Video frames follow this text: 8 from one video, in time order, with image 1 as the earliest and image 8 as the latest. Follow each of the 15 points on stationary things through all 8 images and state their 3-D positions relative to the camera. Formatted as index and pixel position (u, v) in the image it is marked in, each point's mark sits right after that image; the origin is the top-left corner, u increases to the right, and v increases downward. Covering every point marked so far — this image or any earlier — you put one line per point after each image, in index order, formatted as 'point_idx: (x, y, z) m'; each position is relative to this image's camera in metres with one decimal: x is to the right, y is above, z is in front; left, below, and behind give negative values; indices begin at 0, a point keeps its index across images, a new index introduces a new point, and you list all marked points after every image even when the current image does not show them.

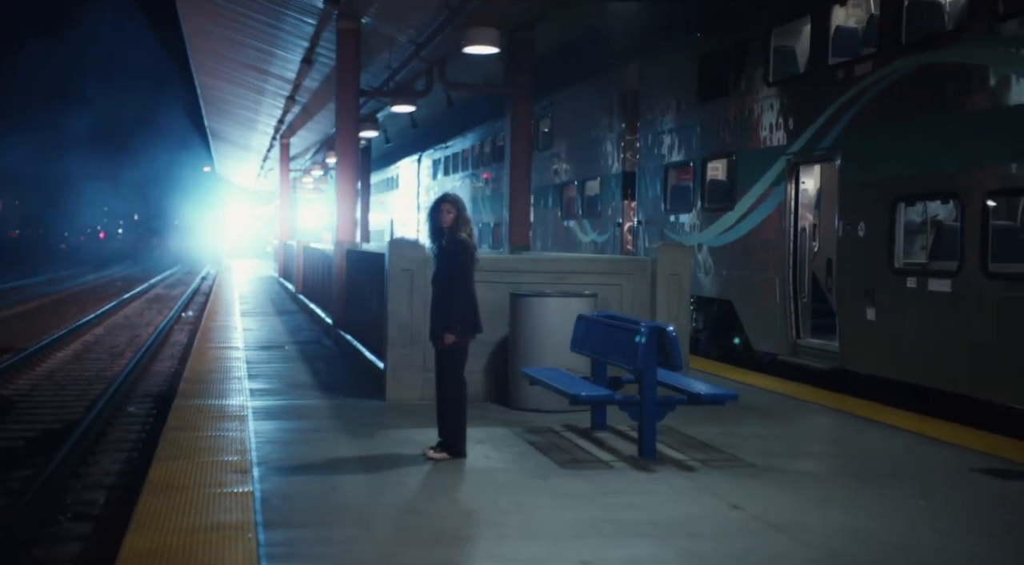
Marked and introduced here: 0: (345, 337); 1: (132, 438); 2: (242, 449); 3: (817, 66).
0: (-1.9, -0.6, +14.4) m
1: (-3.2, -1.3, +10.6) m
2: (-1.7, -1.1, +8.0) m
3: (+3.0, +2.1, +12.2) m
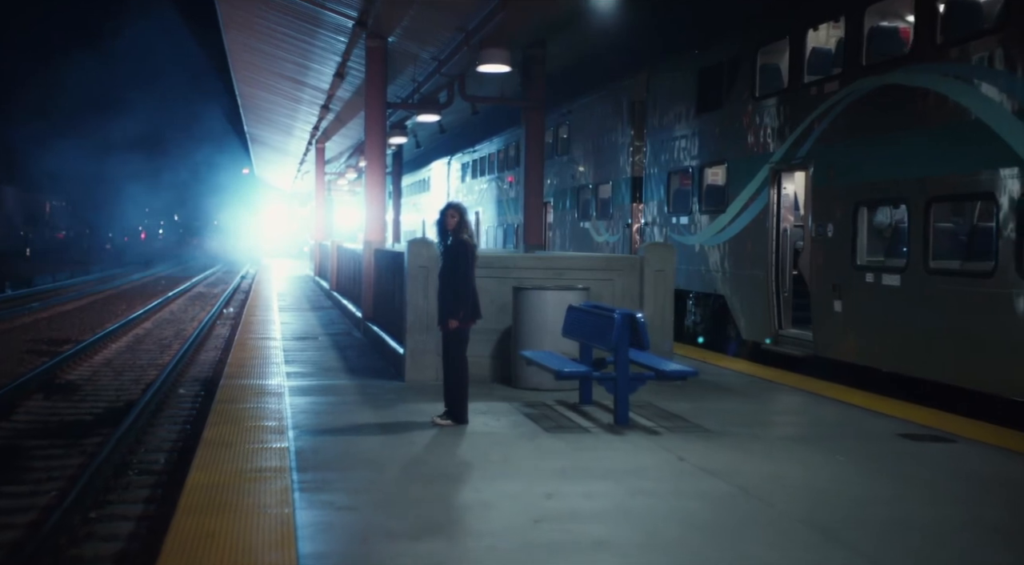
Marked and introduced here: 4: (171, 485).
0: (-1.8, -0.6, +15.8) m
1: (-3.2, -1.3, +12.1) m
2: (-1.8, -1.0, +9.5) m
3: (+3.1, +2.2, +13.5) m
4: (-2.4, -1.4, +8.6) m
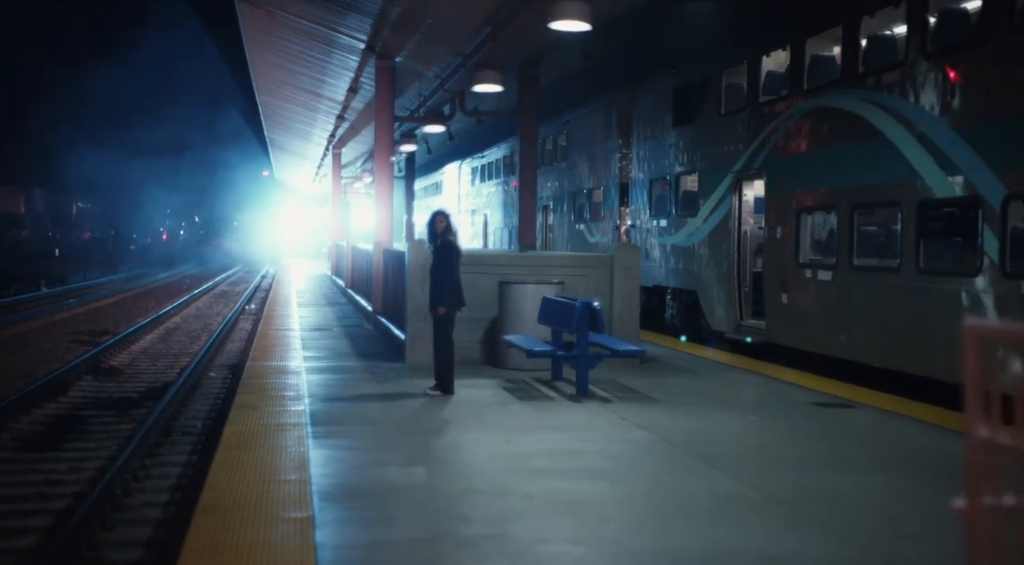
0: (-1.9, -0.5, +17.7) m
1: (-3.3, -1.2, +14.0) m
2: (-1.9, -1.0, +11.3) m
3: (+3.0, +2.2, +15.3) m
4: (-2.5, -1.3, +10.4) m
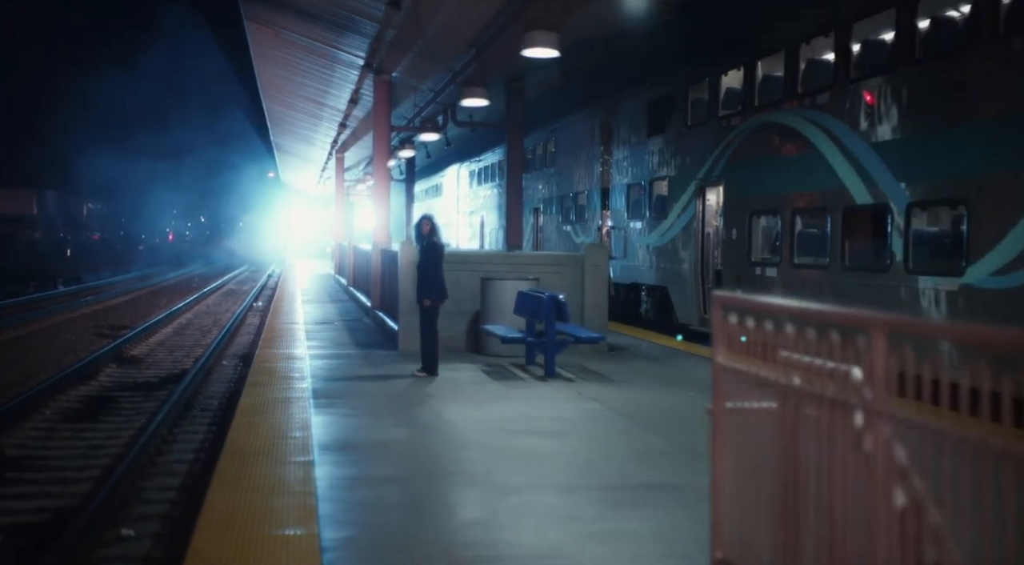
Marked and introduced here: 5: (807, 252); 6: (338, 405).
0: (-2.1, -0.5, +19.3) m
1: (-3.5, -1.2, +15.6) m
2: (-2.2, -0.9, +12.9) m
3: (+2.7, +2.3, +16.9) m
4: (-2.8, -1.3, +12.1) m
5: (+3.3, +0.3, +14.0) m
6: (-1.5, -1.0, +10.3) m
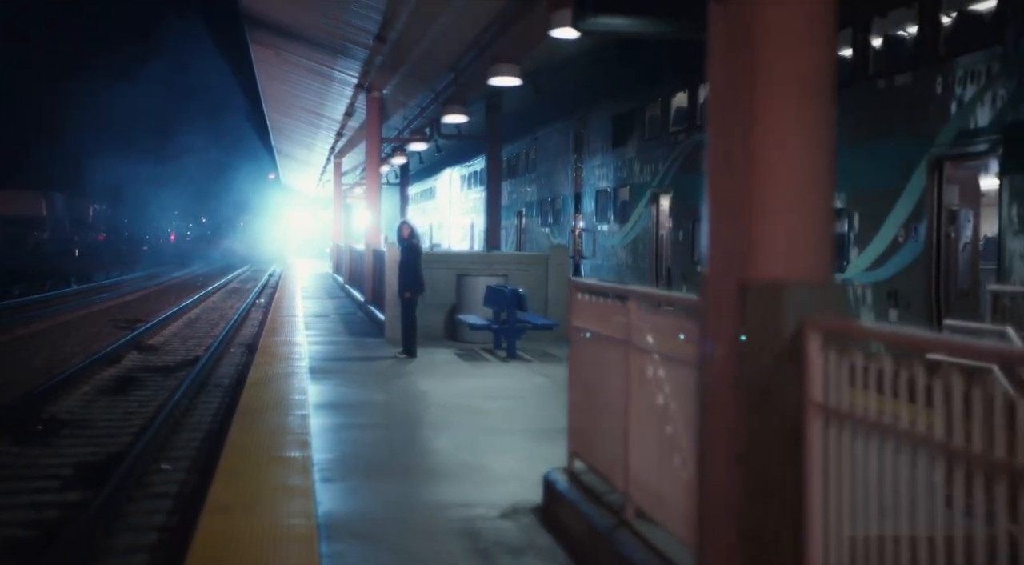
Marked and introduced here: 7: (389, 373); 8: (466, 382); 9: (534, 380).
0: (-2.4, -0.4, +21.5) m
1: (-3.9, -1.1, +17.8) m
2: (-2.6, -0.9, +15.1) m
3: (+2.4, +2.3, +19.1) m
4: (-3.2, -1.3, +14.2) m
5: (+2.9, +0.4, +16.2) m
6: (-1.8, -1.0, +12.5) m
7: (-1.3, -1.0, +13.1) m
8: (-0.5, -1.0, +12.4) m
9: (+0.2, -1.0, +12.7) m
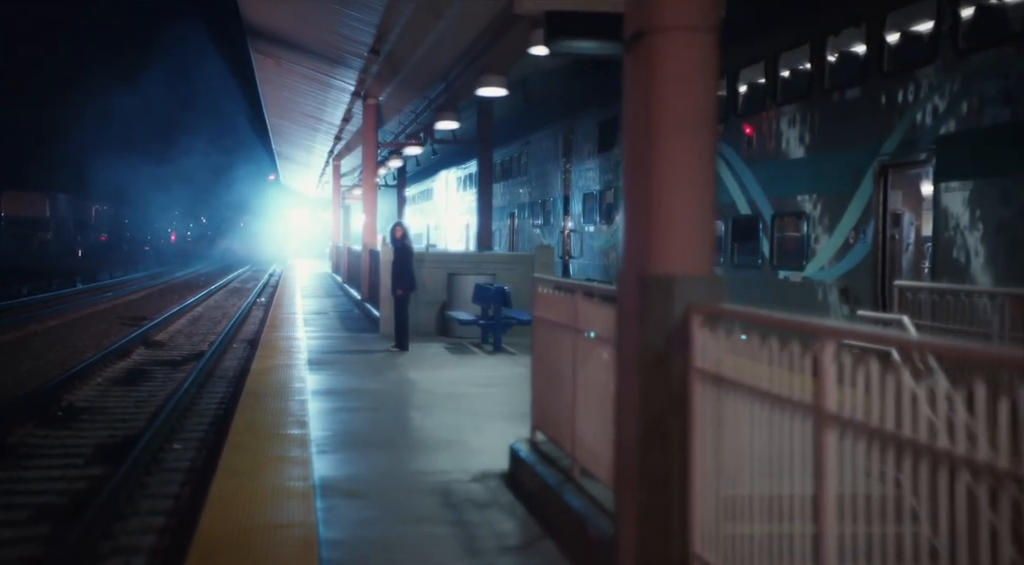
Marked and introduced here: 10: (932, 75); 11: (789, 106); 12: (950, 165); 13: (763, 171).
0: (-2.6, -0.4, +22.5) m
1: (-4.1, -1.1, +18.8) m
2: (-2.7, -0.8, +16.1) m
3: (+2.2, +2.4, +20.1) m
4: (-3.3, -1.2, +15.2) m
5: (+2.7, +0.4, +17.1) m
6: (-2.0, -0.9, +13.5) m
7: (-1.5, -0.9, +14.1) m
8: (-0.7, -1.0, +13.4) m
9: (0.0, -1.0, +13.7) m
10: (+3.7, +1.8, +11.0) m
11: (+3.1, +2.0, +13.8) m
12: (+3.7, +1.0, +10.6) m
13: (+3.0, +1.3, +14.6) m
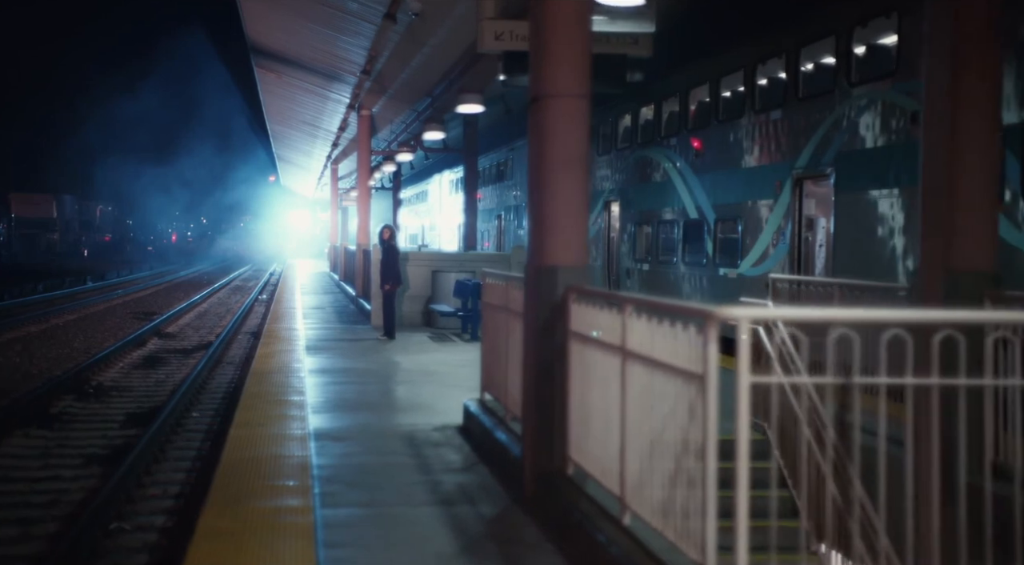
0: (-3.0, -0.4, +24.4) m
1: (-4.5, -1.1, +20.7) m
2: (-3.1, -0.8, +18.1) m
3: (+1.8, +2.4, +22.0) m
4: (-3.7, -1.2, +17.2) m
5: (+2.4, +0.5, +19.1) m
6: (-2.4, -0.9, +15.5) m
7: (-1.8, -0.9, +16.0) m
8: (-1.0, -0.9, +15.4) m
9: (-0.4, -0.9, +15.6) m
10: (+3.4, +1.9, +12.9) m
11: (+2.7, +2.0, +15.8) m
12: (+3.4, +1.1, +12.5) m
13: (+2.6, +1.4, +16.5) m
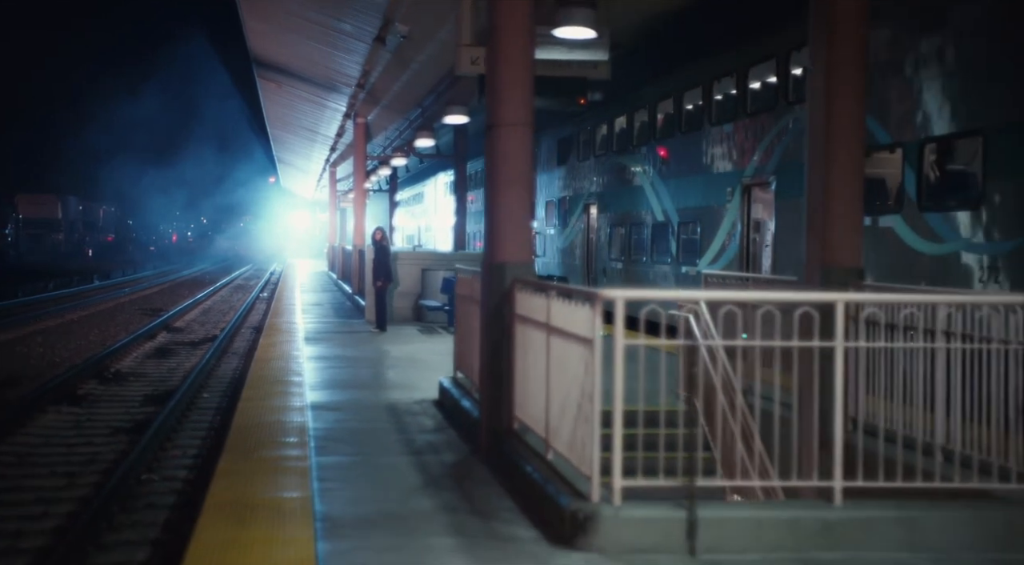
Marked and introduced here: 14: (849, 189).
0: (-3.3, -0.3, +26.0) m
1: (-4.7, -1.0, +22.2) m
2: (-3.4, -0.7, +19.6) m
3: (+1.6, +2.4, +23.6) m
4: (-4.0, -1.1, +18.7) m
5: (+2.1, +0.5, +20.6) m
6: (-2.6, -0.8, +17.0) m
7: (-2.1, -0.8, +17.6) m
8: (-1.3, -0.9, +16.9) m
9: (-0.6, -0.9, +17.2) m
10: (+3.1, +1.9, +14.5) m
11: (+2.5, +2.0, +17.3) m
12: (+3.1, +1.1, +14.1) m
13: (+2.3, +1.4, +18.1) m
14: (+2.2, +0.6, +8.3) m
